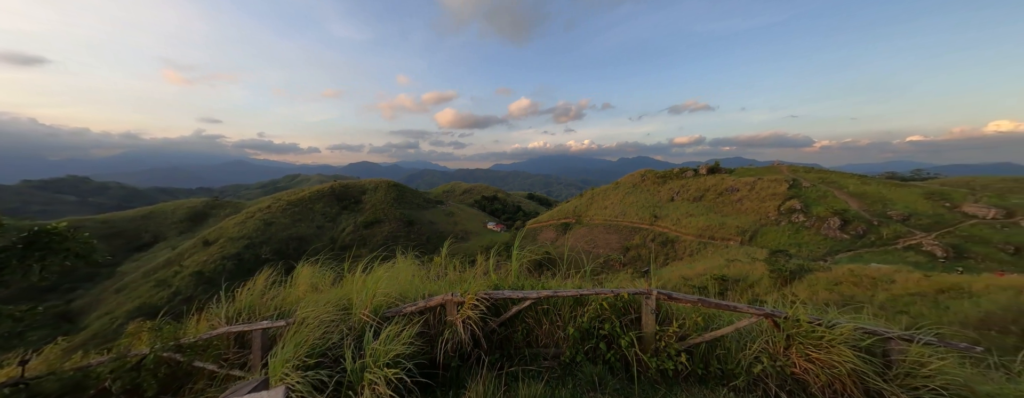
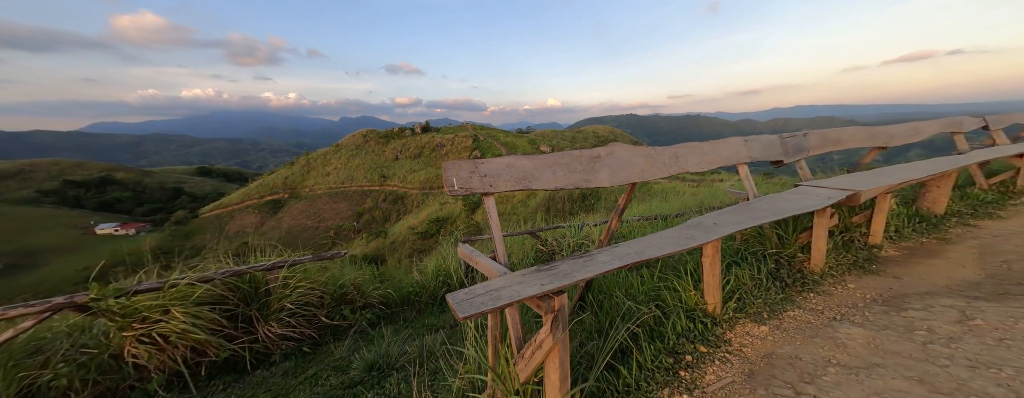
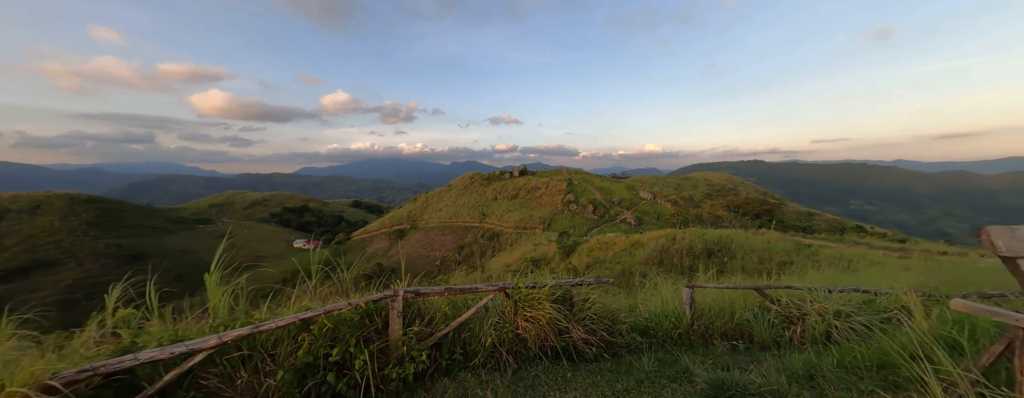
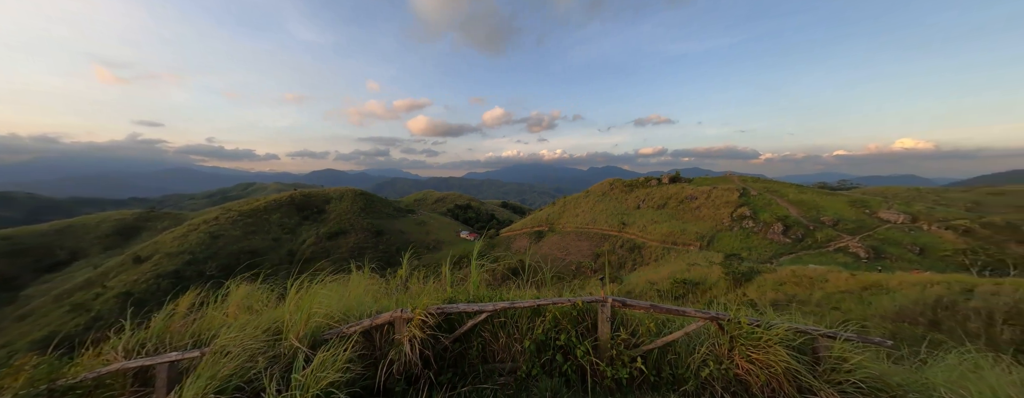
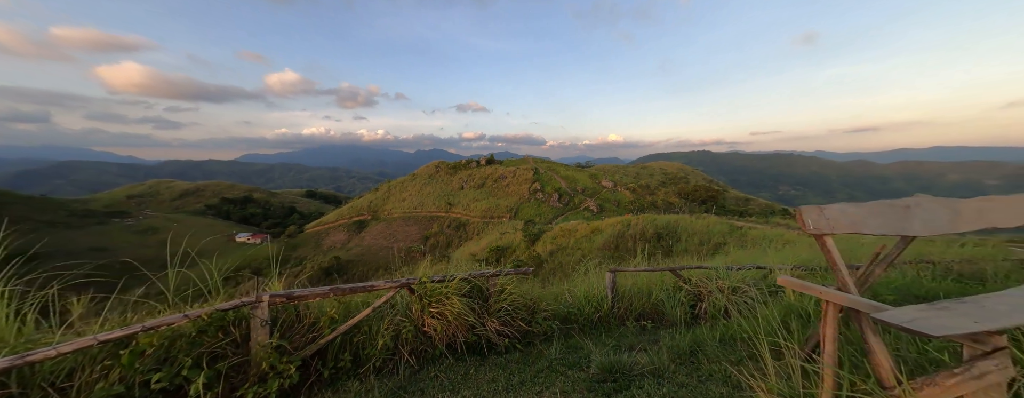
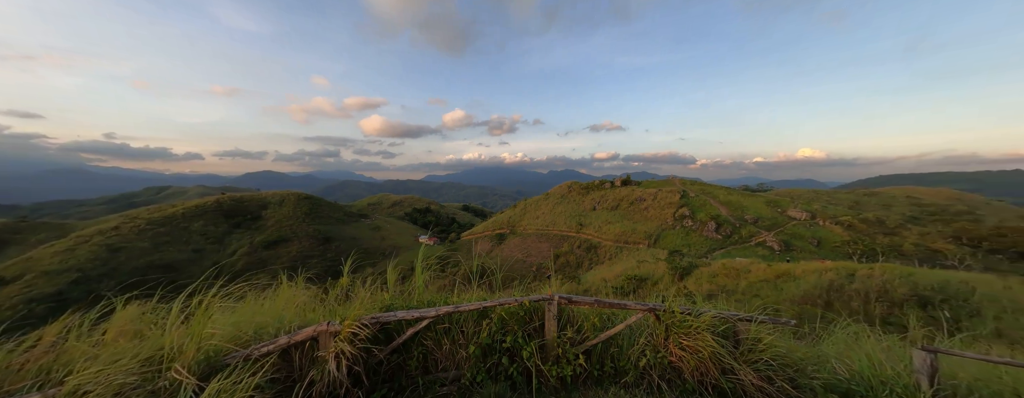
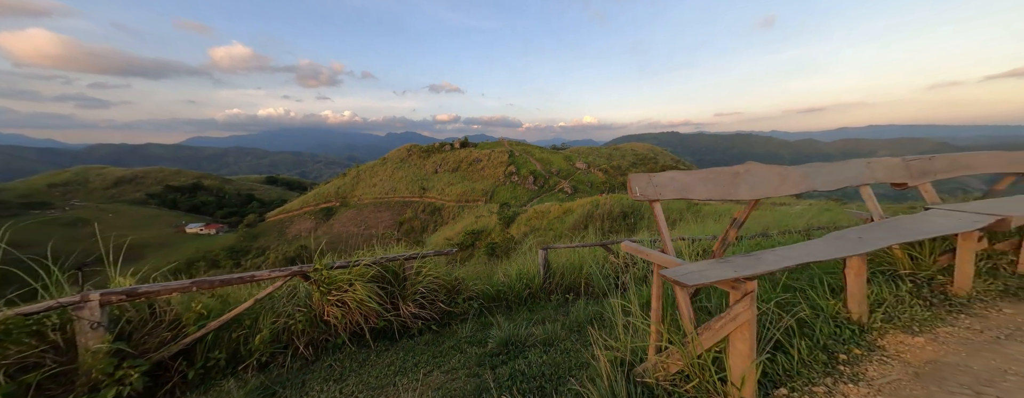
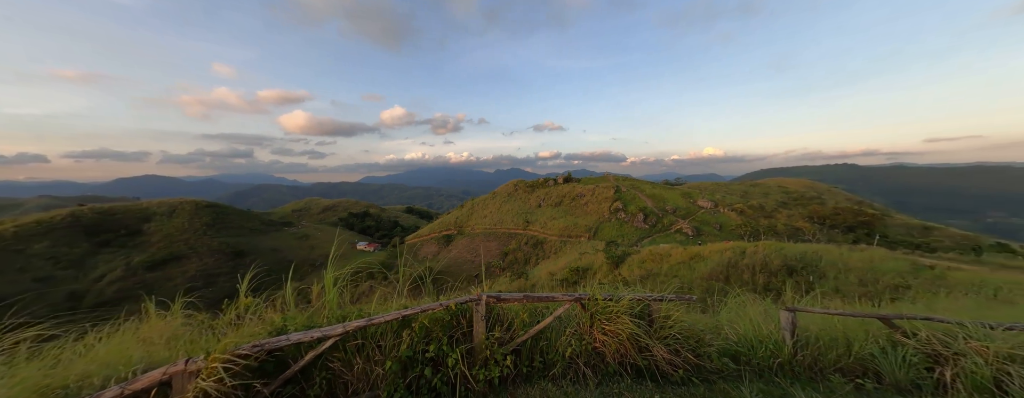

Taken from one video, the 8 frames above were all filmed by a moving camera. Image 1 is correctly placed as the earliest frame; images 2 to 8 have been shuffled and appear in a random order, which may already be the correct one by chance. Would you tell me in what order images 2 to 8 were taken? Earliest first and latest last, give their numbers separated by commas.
4, 6, 8, 3, 5, 7, 2
